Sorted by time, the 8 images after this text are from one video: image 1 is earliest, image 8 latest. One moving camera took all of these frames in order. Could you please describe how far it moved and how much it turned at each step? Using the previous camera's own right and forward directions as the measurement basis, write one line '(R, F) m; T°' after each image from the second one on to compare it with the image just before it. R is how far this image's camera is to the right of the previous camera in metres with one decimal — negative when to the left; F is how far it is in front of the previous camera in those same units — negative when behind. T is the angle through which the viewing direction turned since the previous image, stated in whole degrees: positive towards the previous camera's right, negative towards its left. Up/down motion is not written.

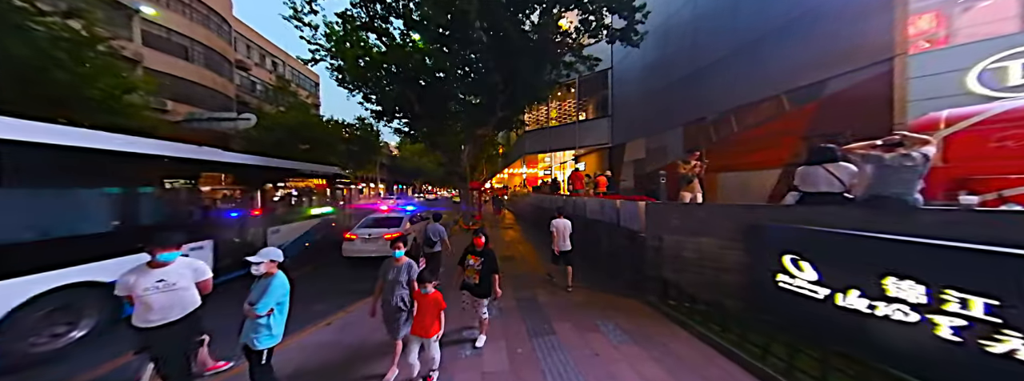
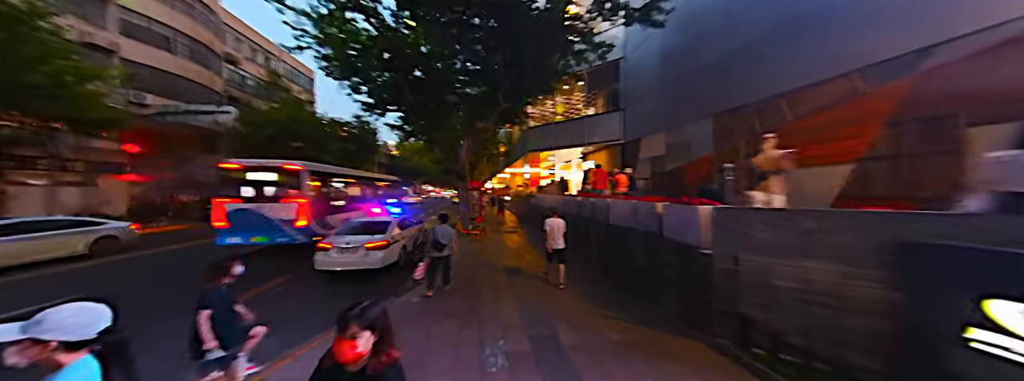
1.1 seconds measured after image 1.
(-0.2, +1.7) m; 0°
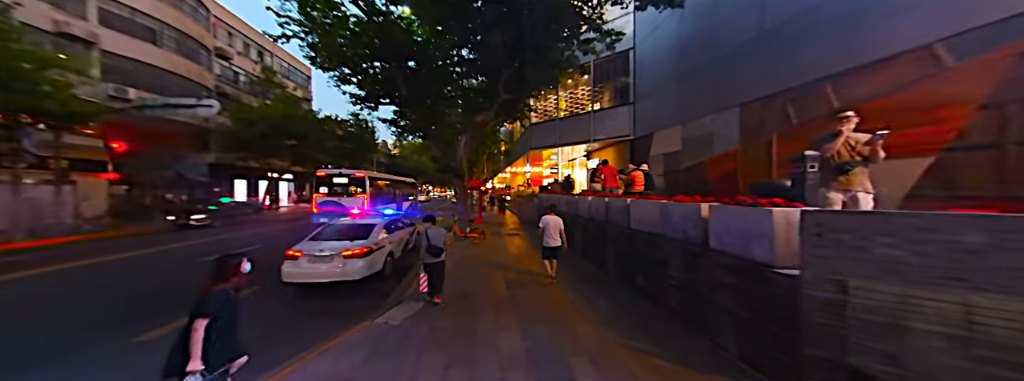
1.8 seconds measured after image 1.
(0.0, +1.3) m; 0°
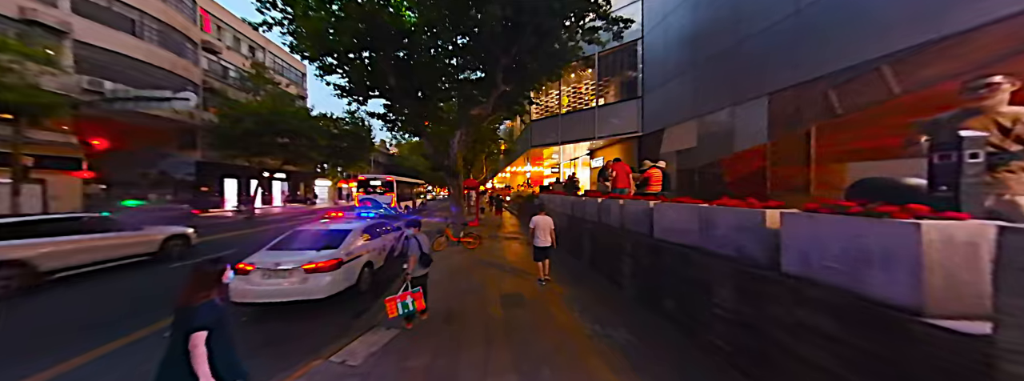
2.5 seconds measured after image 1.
(+0.1, +1.2) m; 0°
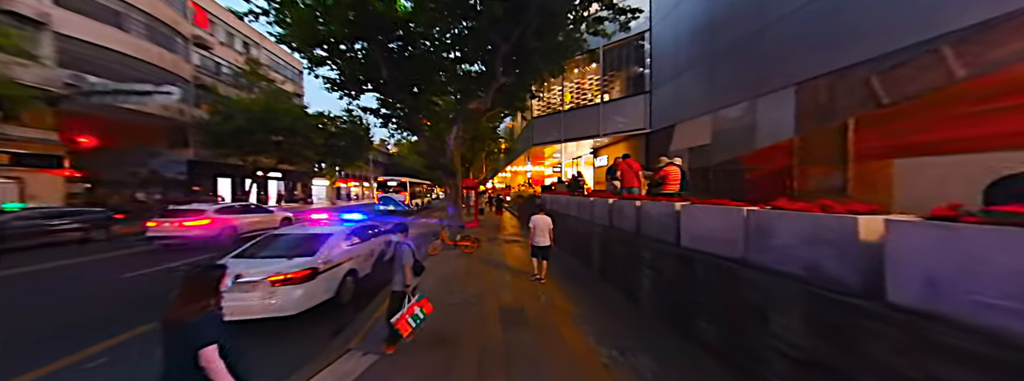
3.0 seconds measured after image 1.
(0.0, +0.9) m; 0°
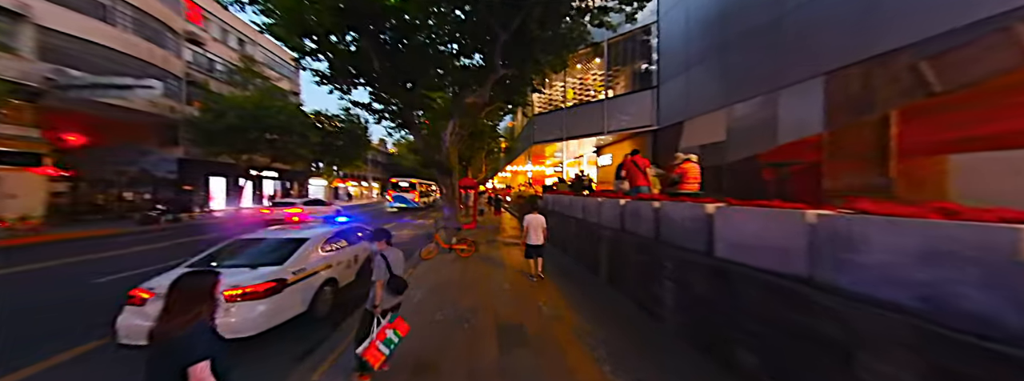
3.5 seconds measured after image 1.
(0.0, +0.8) m; 0°
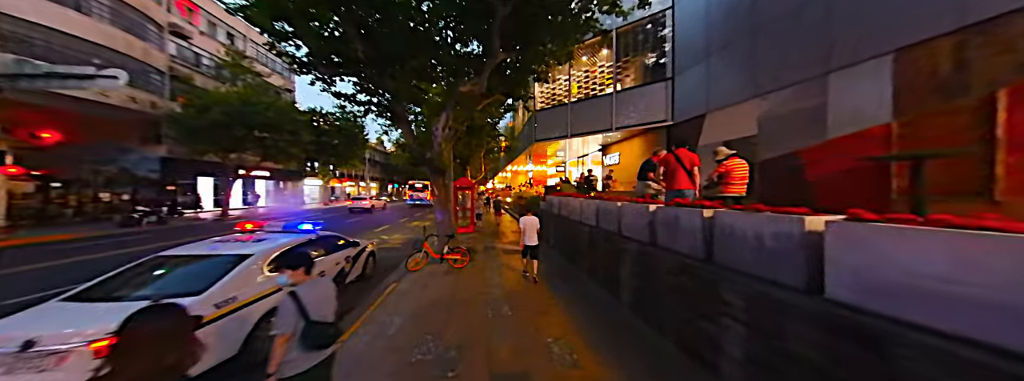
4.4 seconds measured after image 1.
(0.0, +1.4) m; 0°
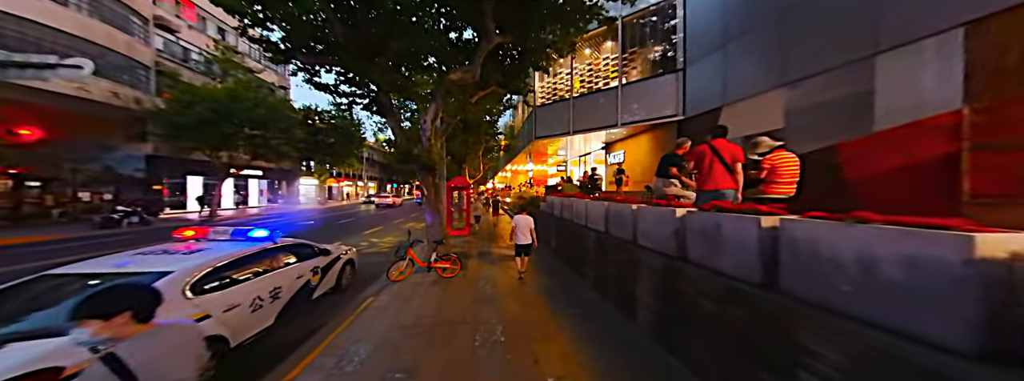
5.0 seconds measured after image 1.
(+0.1, +1.0) m; 0°
